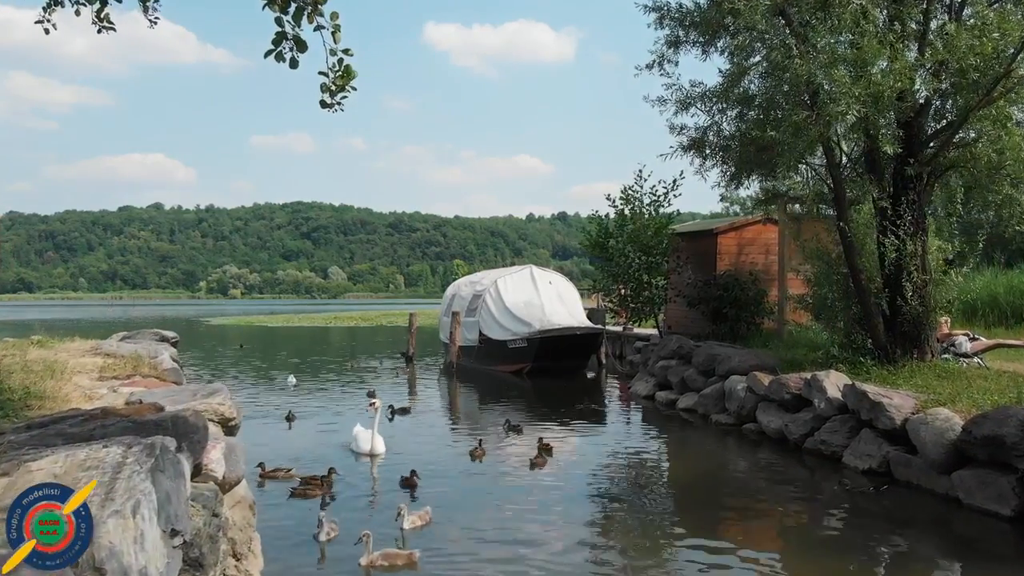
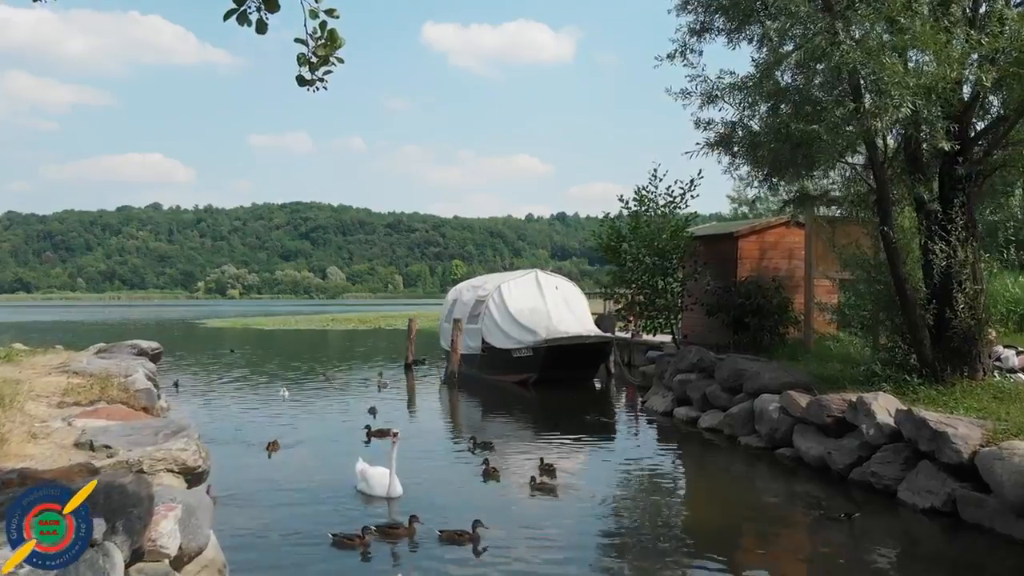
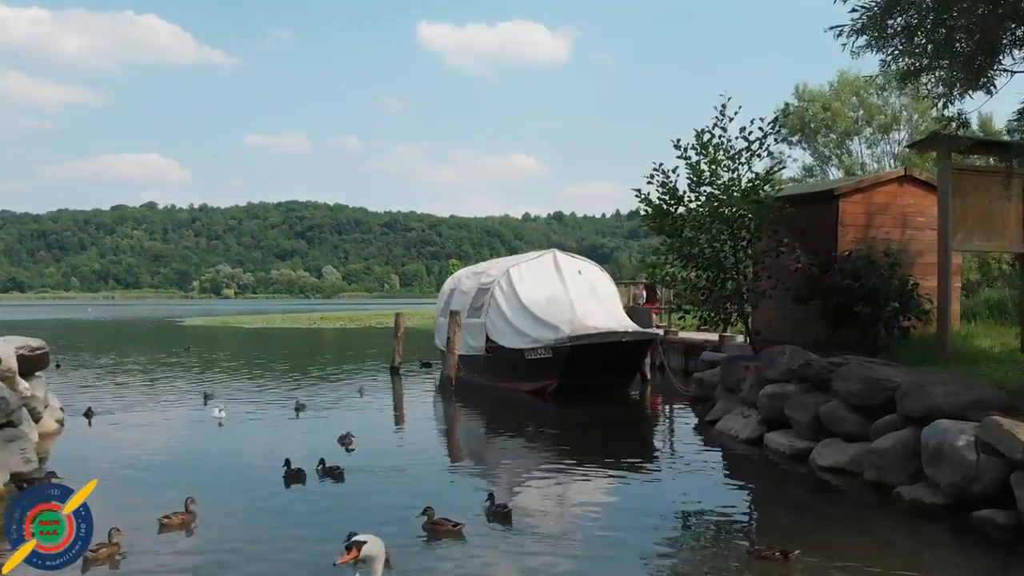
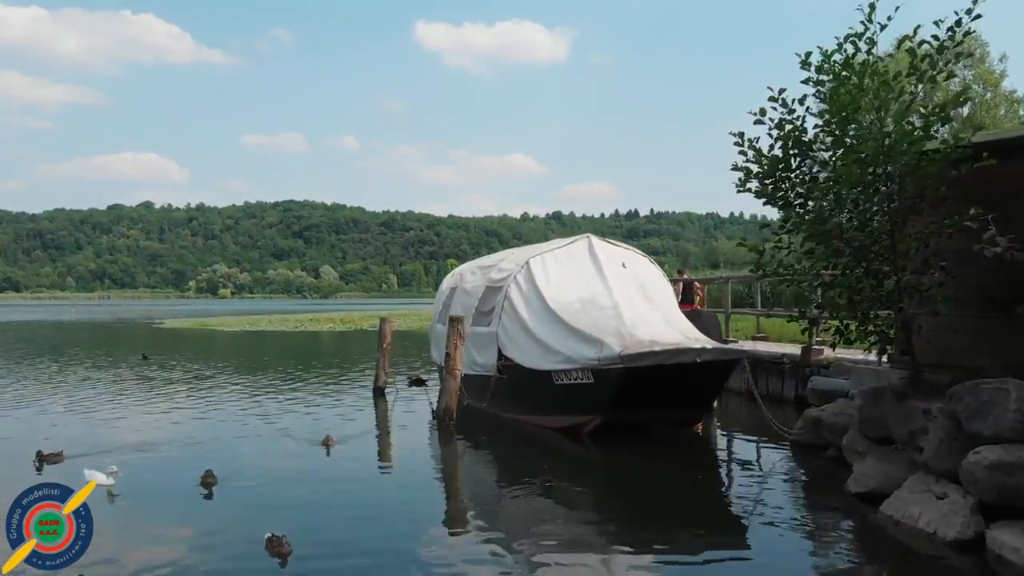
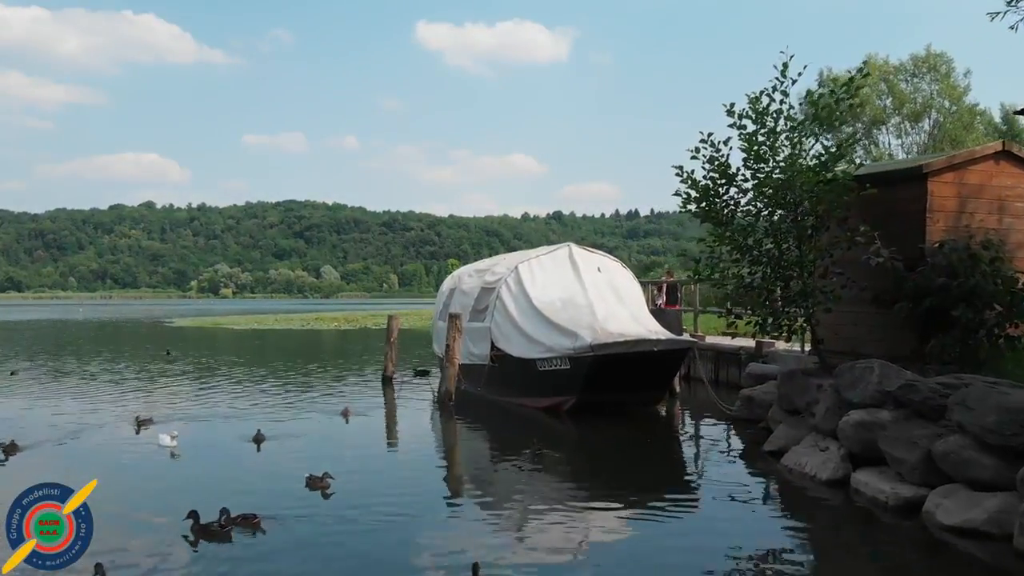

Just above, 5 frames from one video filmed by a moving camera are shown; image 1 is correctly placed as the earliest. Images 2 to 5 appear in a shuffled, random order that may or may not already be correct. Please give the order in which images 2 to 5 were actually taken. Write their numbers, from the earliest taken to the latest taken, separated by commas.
2, 3, 5, 4
